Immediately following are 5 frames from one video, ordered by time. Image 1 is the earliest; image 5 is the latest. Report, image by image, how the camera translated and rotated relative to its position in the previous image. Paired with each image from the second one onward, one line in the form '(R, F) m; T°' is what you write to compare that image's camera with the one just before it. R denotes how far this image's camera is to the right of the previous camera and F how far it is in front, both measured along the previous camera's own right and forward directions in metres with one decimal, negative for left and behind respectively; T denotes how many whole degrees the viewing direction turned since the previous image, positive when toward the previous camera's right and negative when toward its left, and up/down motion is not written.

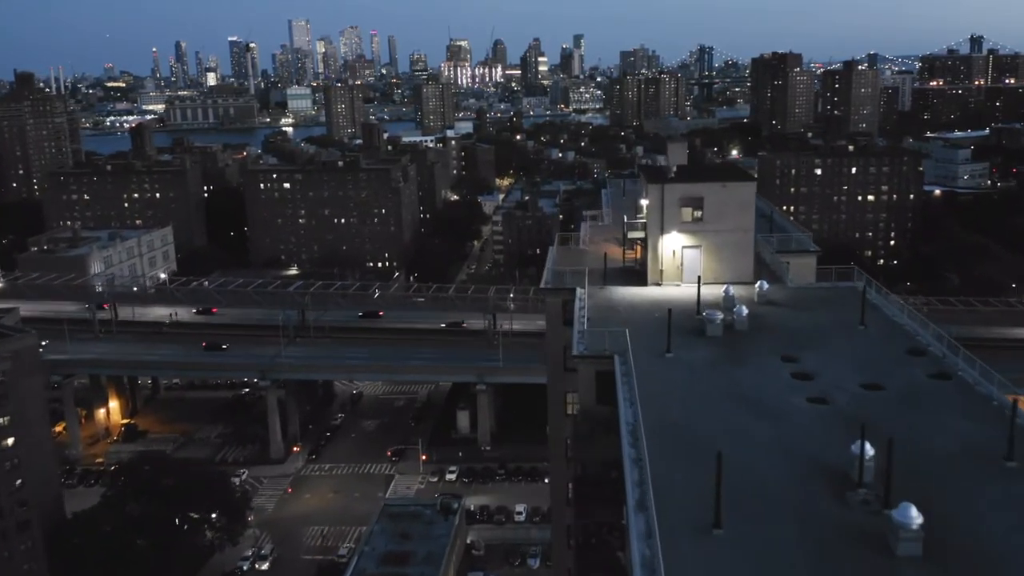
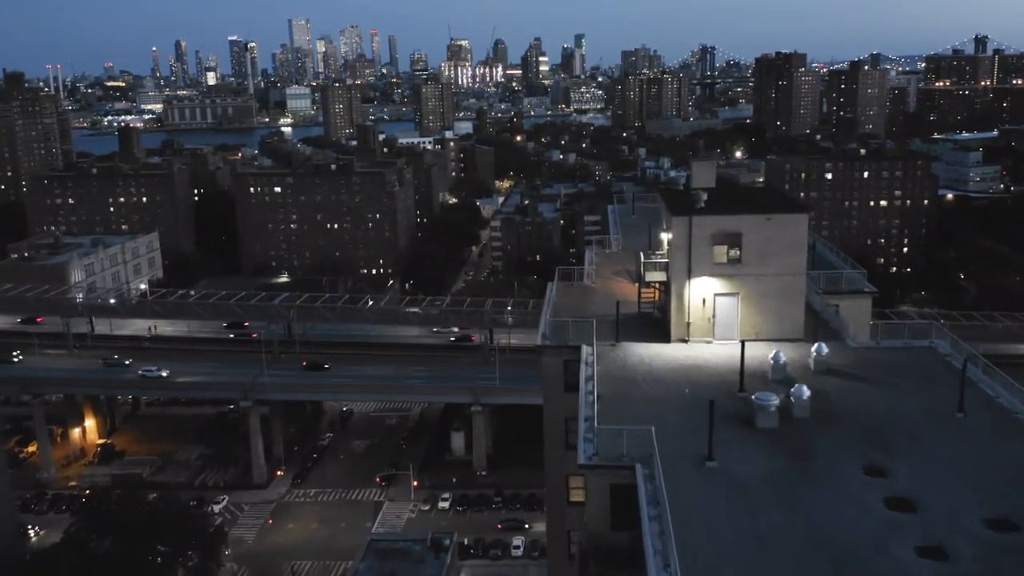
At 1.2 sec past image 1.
(+0.1, +2.2) m; 0°
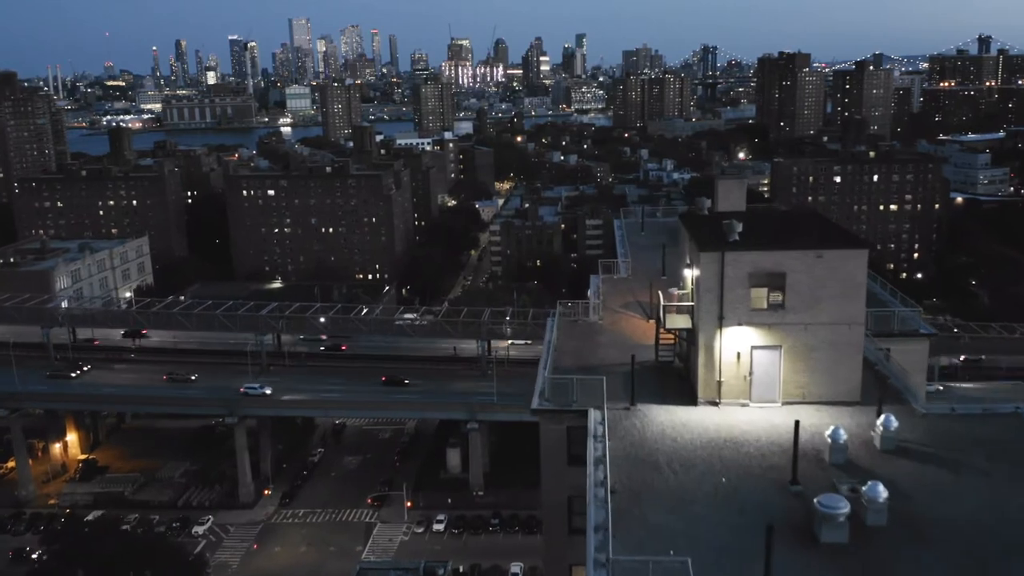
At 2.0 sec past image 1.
(+0.1, +1.6) m; 0°
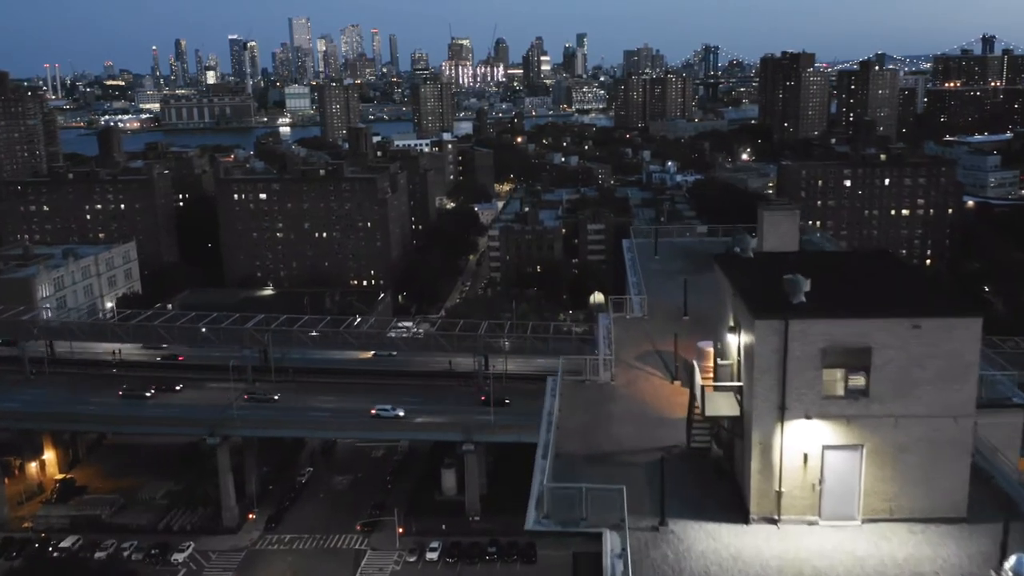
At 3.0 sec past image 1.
(+0.1, +1.8) m; 0°
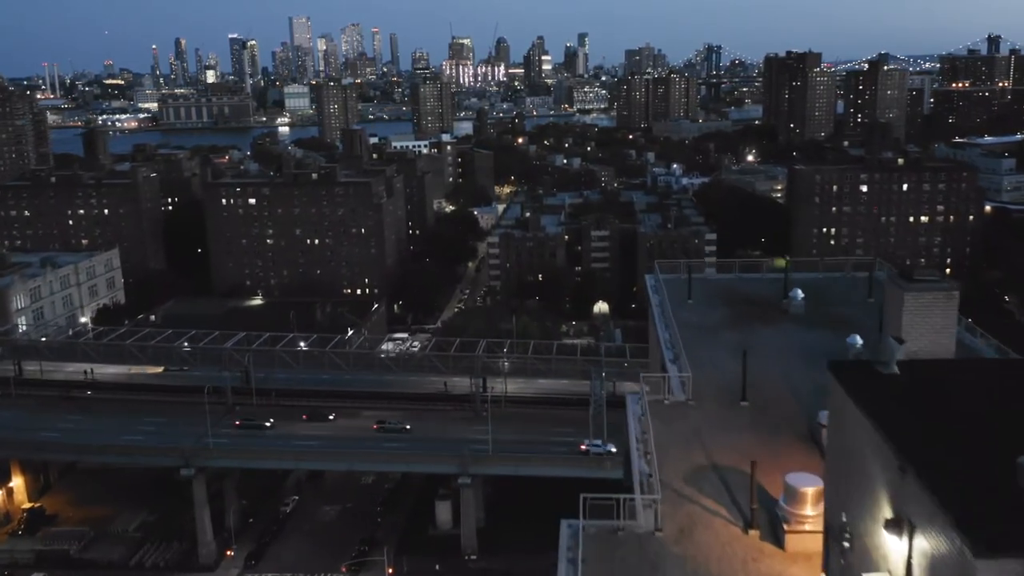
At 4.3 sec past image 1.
(0.0, +2.4) m; 0°
